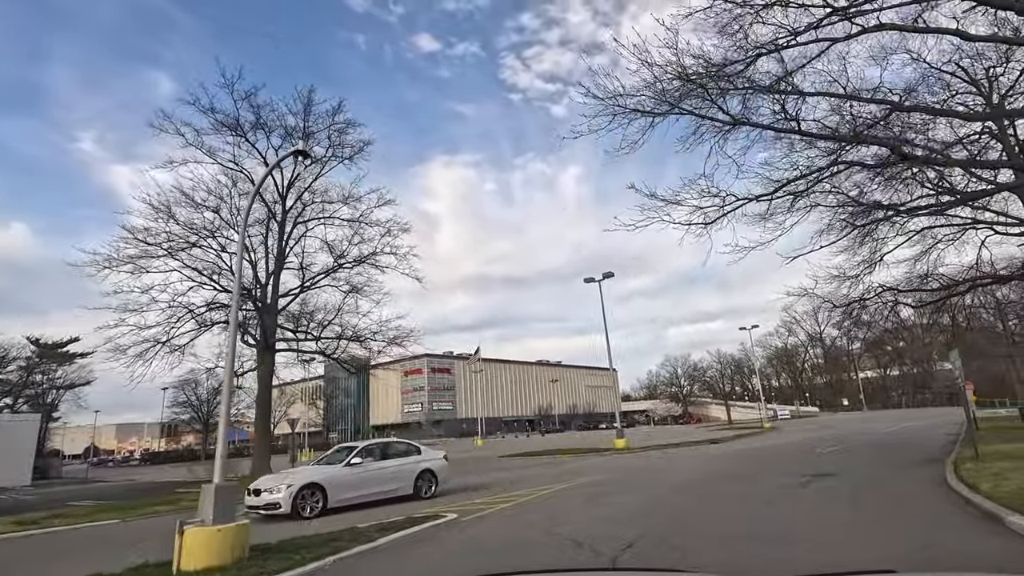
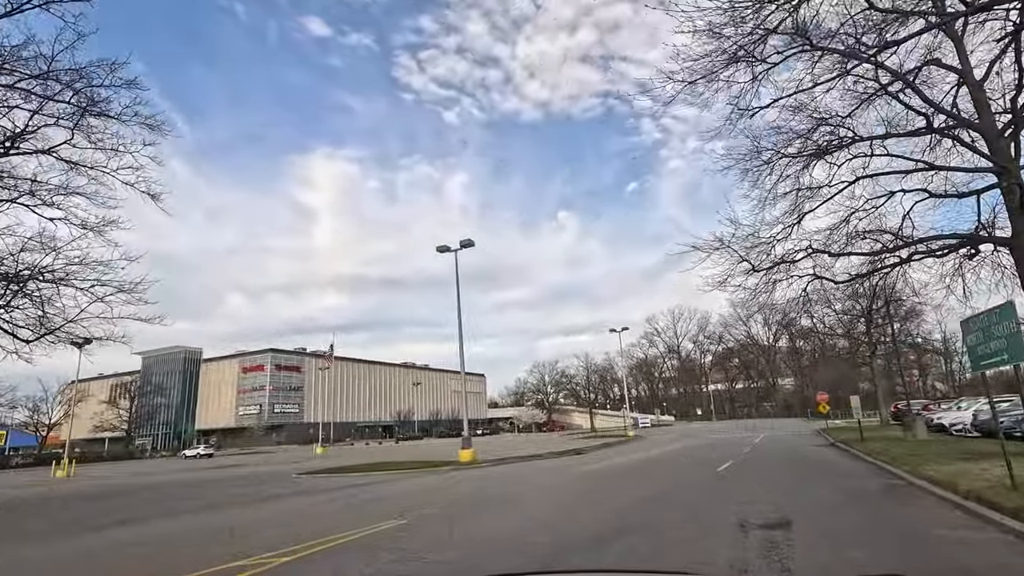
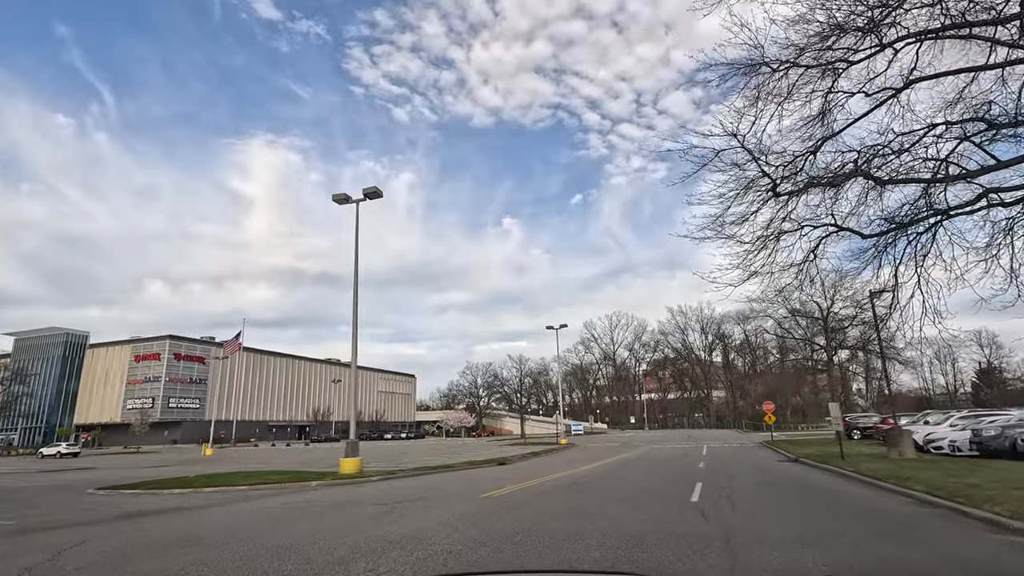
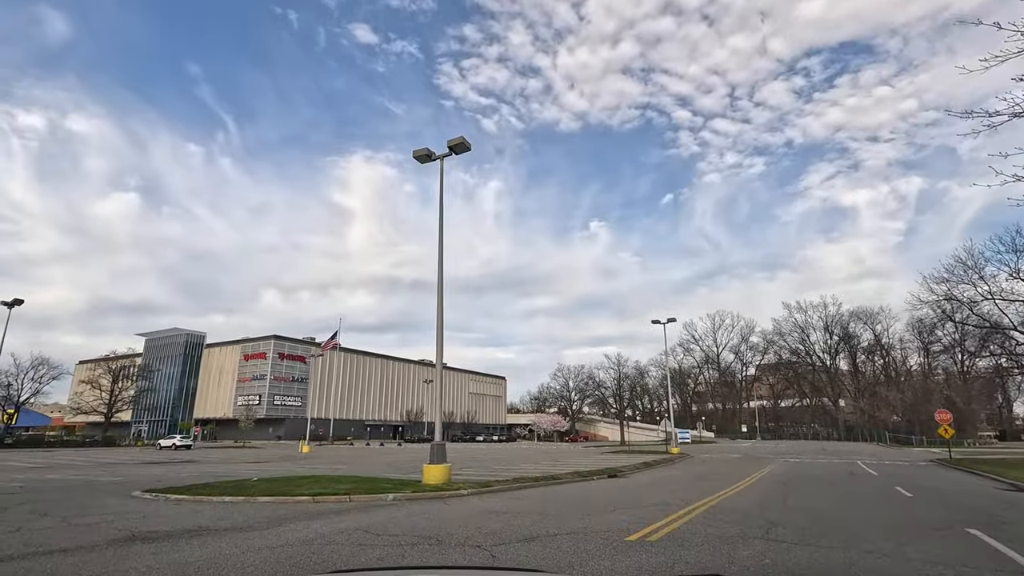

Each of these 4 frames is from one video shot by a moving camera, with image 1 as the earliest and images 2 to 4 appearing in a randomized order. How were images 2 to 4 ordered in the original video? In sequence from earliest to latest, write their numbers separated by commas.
2, 3, 4
